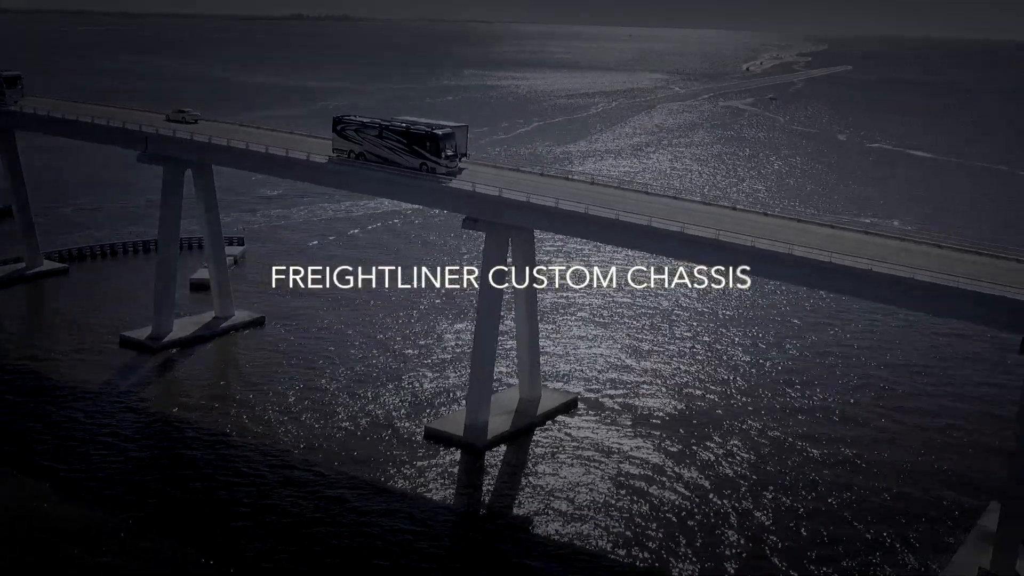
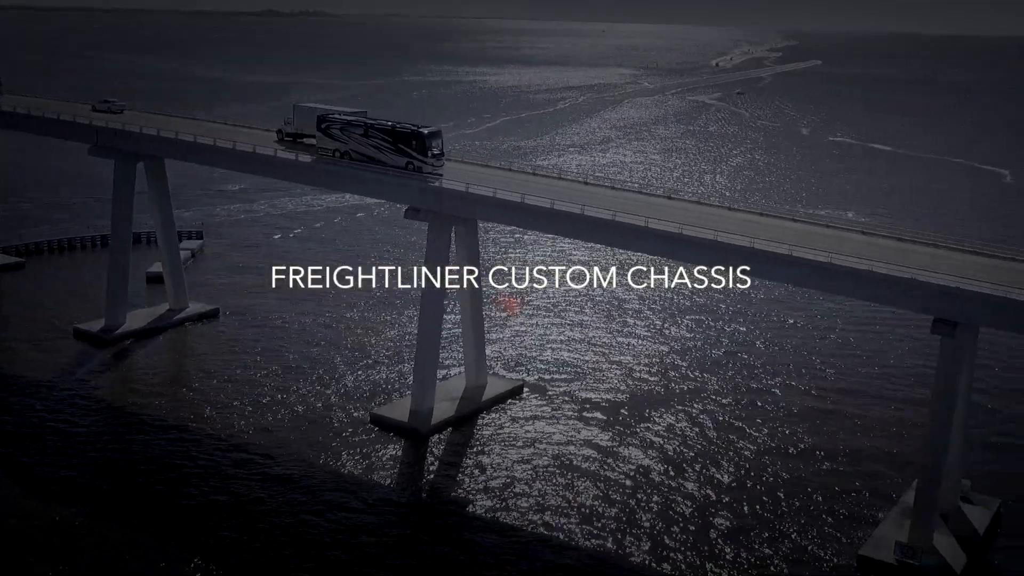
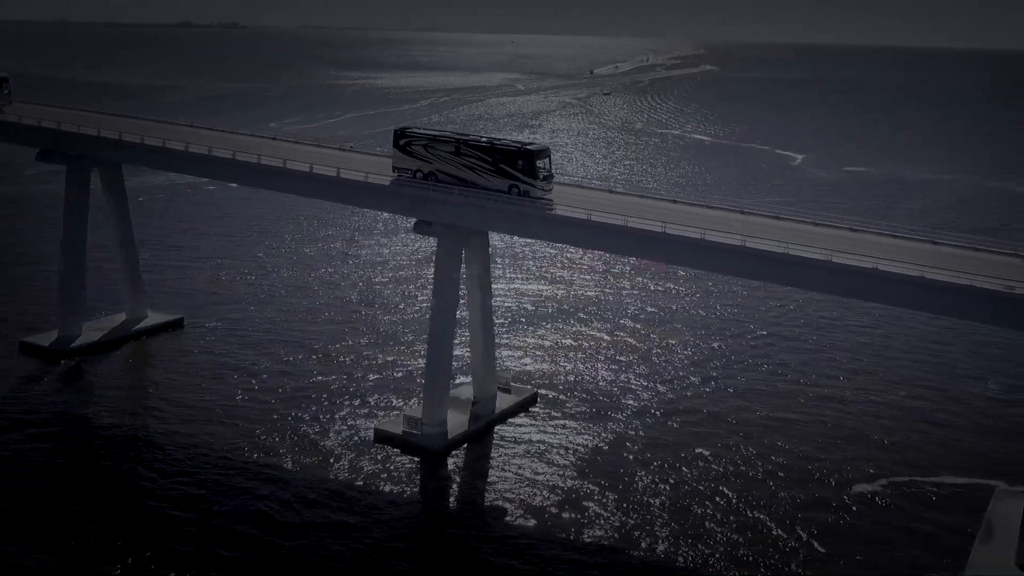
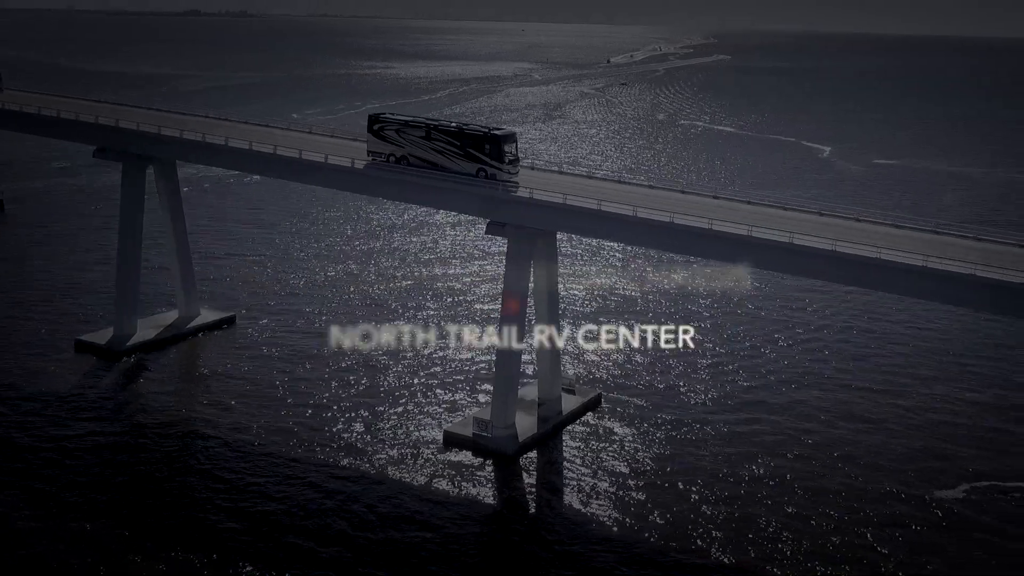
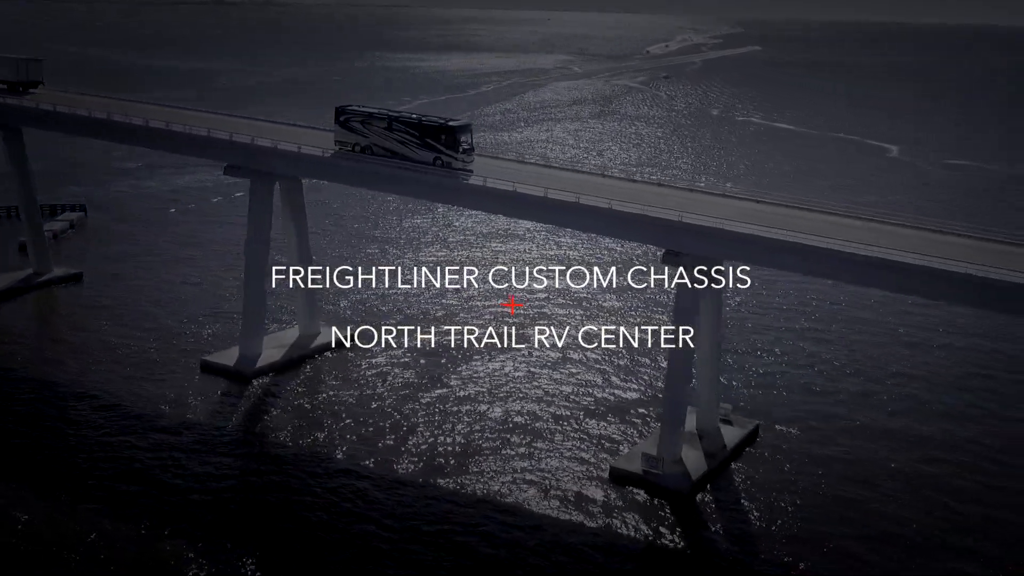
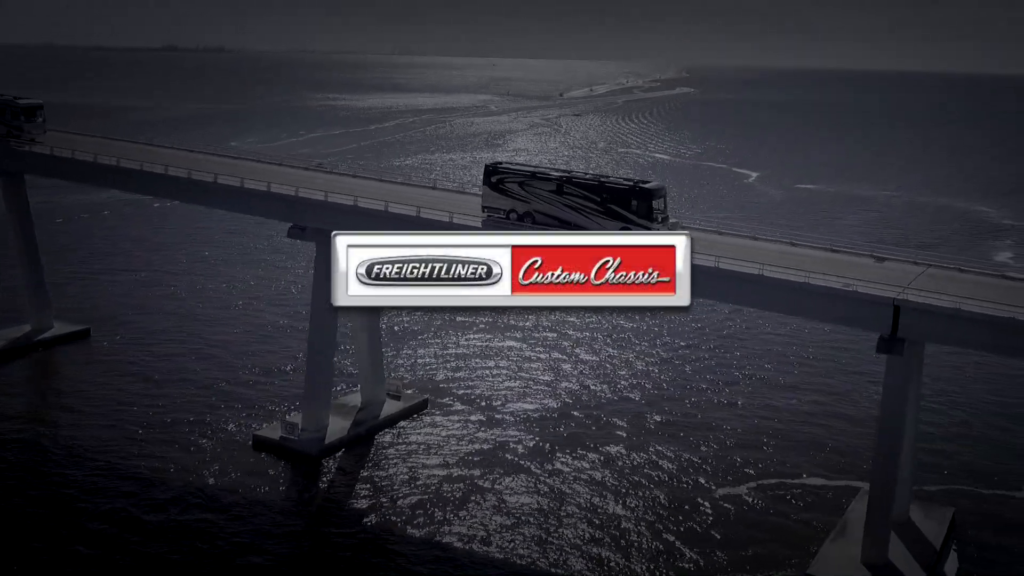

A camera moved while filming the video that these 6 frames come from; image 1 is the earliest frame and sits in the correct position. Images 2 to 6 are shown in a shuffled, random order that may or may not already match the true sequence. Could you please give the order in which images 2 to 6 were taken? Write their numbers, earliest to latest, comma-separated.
2, 5, 4, 3, 6
